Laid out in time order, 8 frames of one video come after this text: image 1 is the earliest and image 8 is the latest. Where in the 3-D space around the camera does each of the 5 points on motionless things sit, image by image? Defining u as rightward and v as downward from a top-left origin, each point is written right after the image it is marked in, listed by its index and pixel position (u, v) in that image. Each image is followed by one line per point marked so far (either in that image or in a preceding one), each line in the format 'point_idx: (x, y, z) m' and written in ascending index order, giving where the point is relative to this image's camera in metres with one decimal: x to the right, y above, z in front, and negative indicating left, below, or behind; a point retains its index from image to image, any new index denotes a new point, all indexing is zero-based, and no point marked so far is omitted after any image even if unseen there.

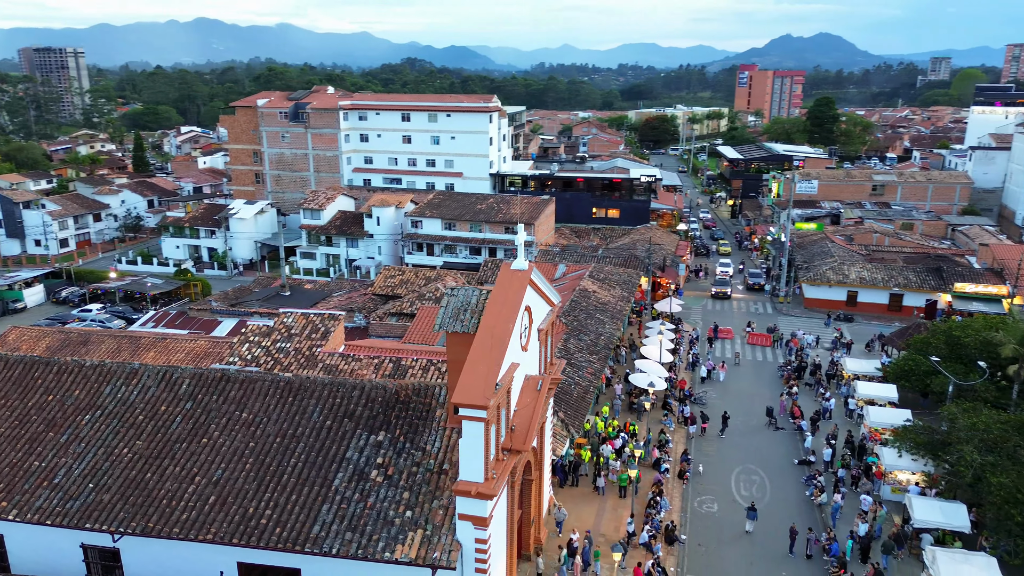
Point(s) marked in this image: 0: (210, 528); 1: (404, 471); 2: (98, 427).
0: (-5.4, -4.3, +13.2) m
1: (-2.0, -3.4, +13.8) m
2: (-8.5, -2.8, +15.2) m
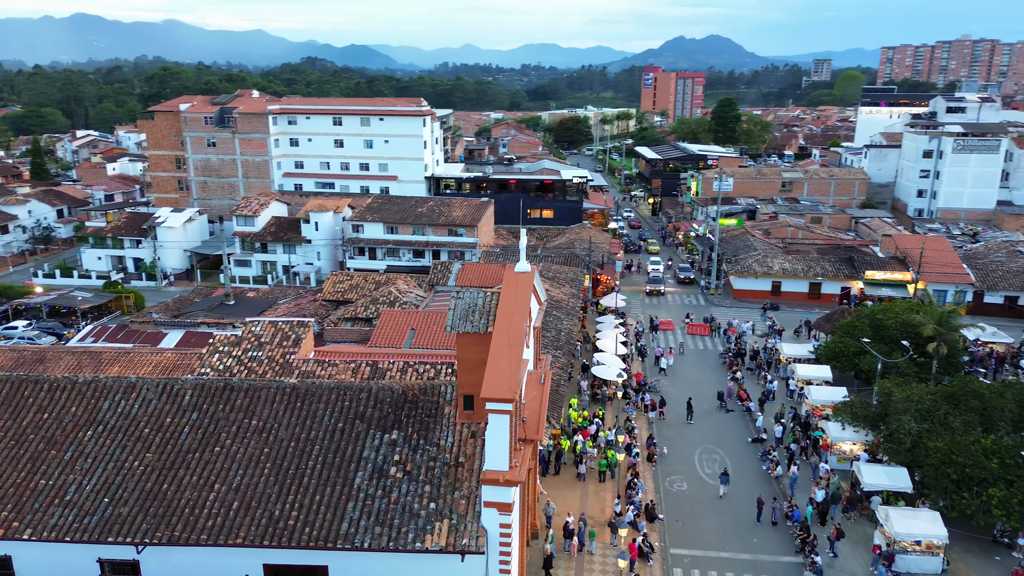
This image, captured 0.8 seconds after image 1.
0: (-5.0, -4.5, +13.5) m
1: (-1.8, -3.5, +14.5) m
2: (-8.4, -3.1, +15.2) m
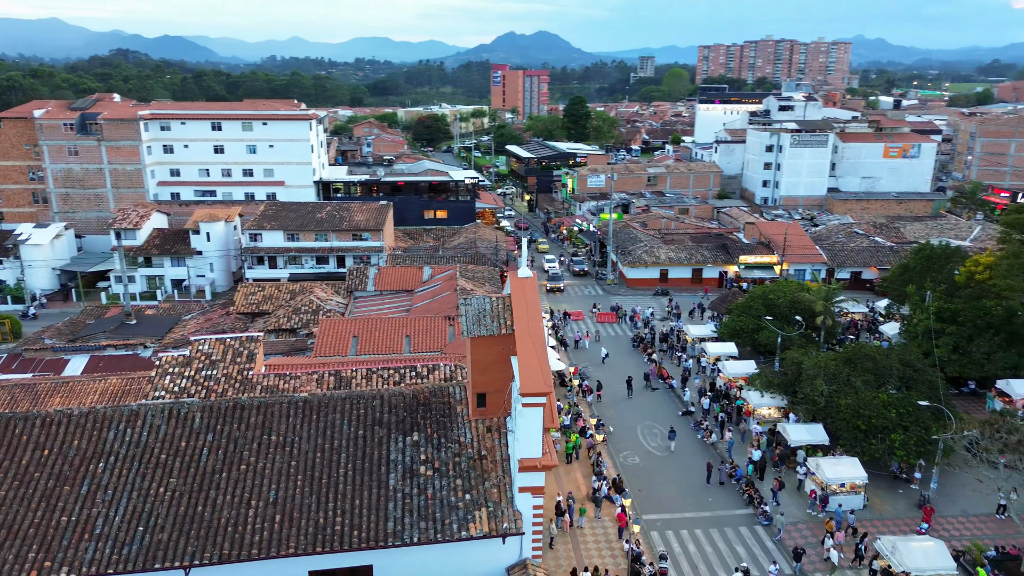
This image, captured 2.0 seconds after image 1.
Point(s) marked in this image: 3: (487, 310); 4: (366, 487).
0: (-4.3, -4.9, +14.0) m
1: (-1.4, -3.7, +15.6) m
2: (-7.9, -3.7, +14.9) m
3: (-0.5, -0.5, +16.4) m
4: (-3.0, -4.1, +15.0) m
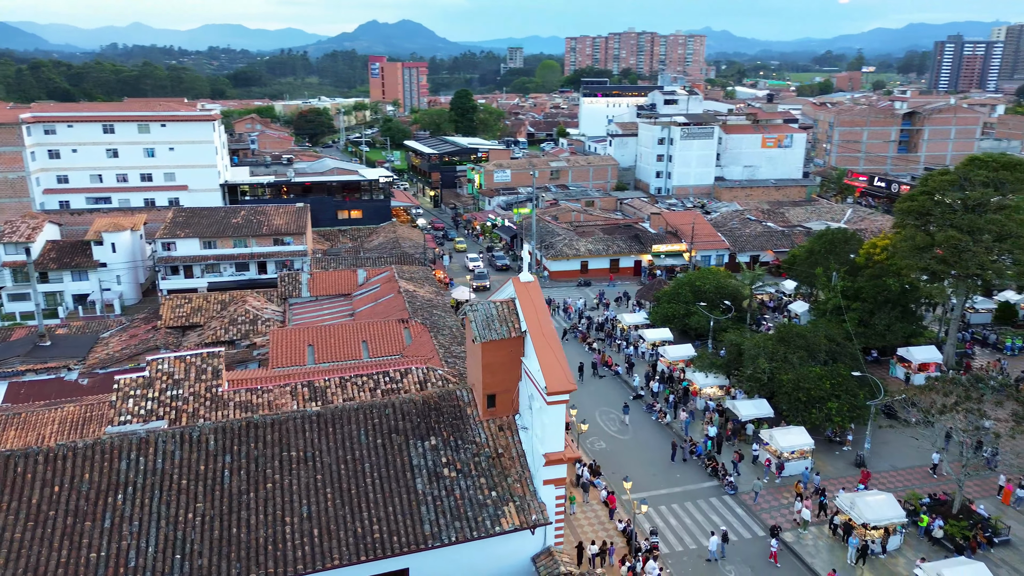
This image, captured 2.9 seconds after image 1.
0: (-3.5, -5.2, +14.3) m
1: (-1.0, -3.9, +16.3) m
2: (-7.3, -4.2, +14.5) m
3: (-0.4, -0.6, +17.2) m
4: (-2.4, -4.3, +15.5) m
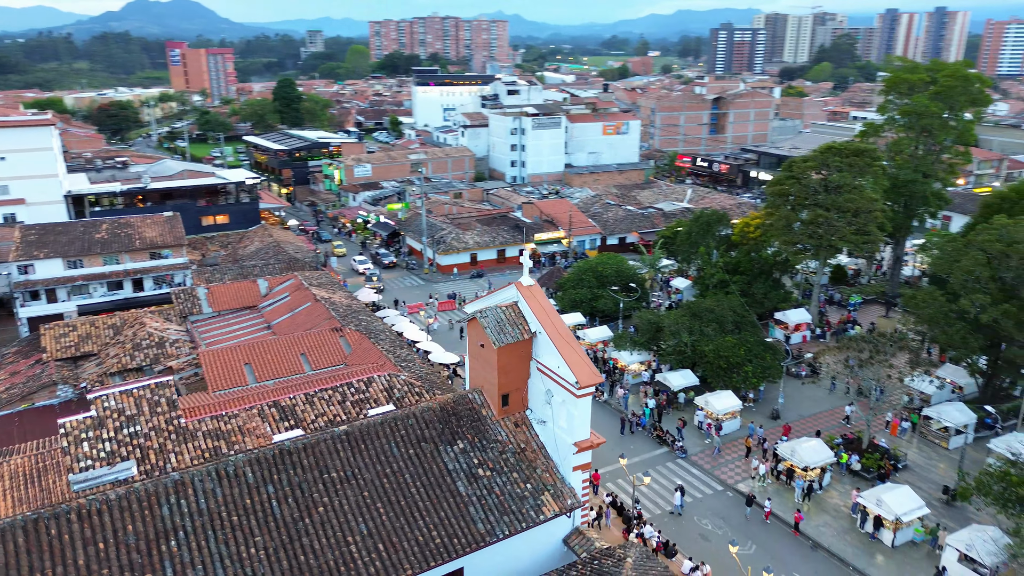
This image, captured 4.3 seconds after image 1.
0: (-2.2, -5.6, +14.7) m
1: (-0.3, -4.1, +17.3) m
2: (-6.0, -4.9, +14.0) m
3: (-0.2, -0.7, +18.2) m
4: (-1.5, -4.7, +16.1) m
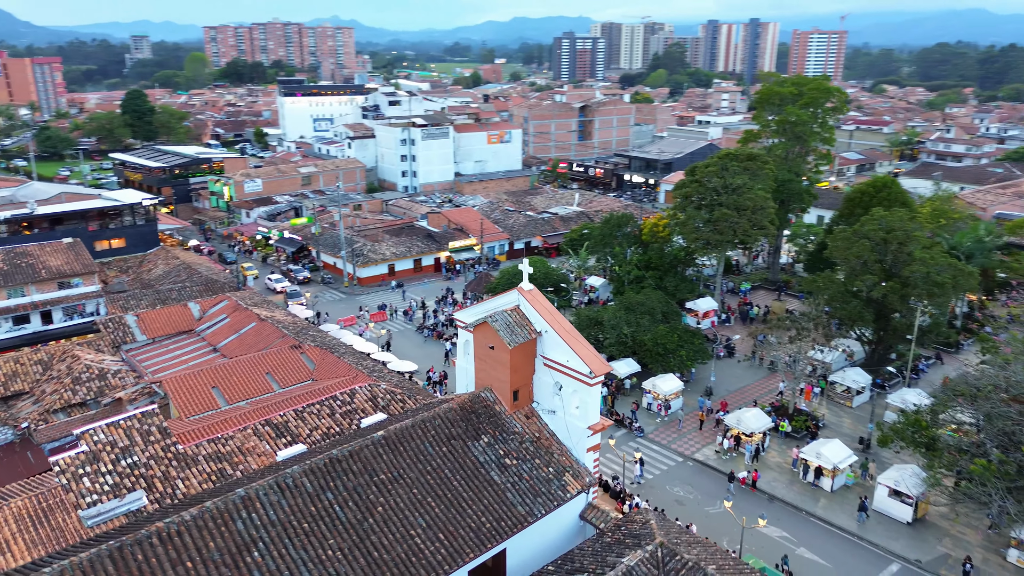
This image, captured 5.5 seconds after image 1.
0: (-1.0, -5.8, +16.2) m
1: (+0.2, -4.2, +19.1) m
2: (-4.7, -5.3, +14.8) m
3: (-0.1, -0.9, +20.0) m
4: (-0.7, -4.8, +17.7) m
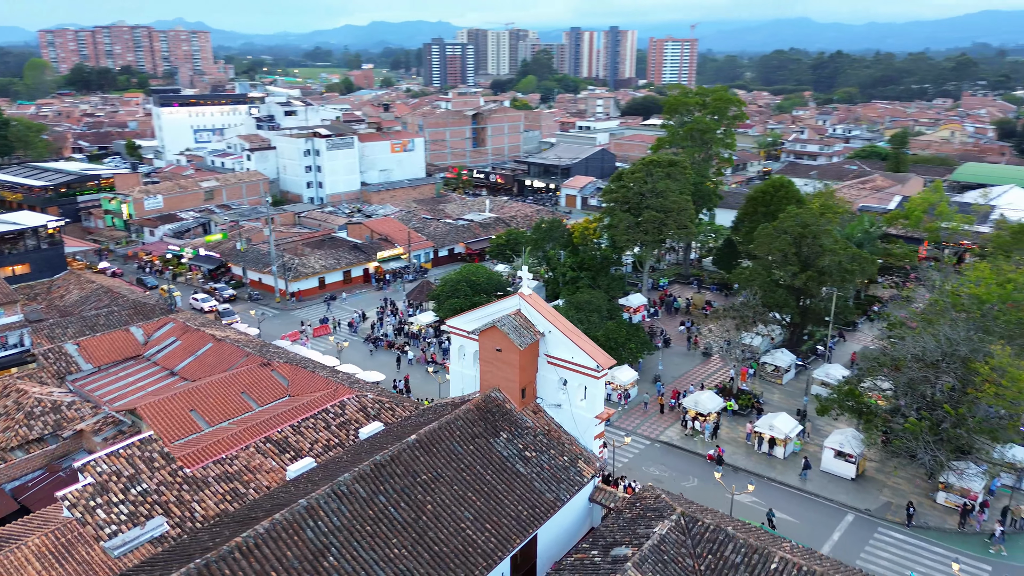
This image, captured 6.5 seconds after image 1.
0: (0.0, -6.0, +17.5) m
1: (+0.7, -4.3, +20.6) m
2: (-3.4, -5.7, +15.5) m
3: (+0.1, -1.1, +21.4) m
4: (0.0, -5.0, +19.1) m
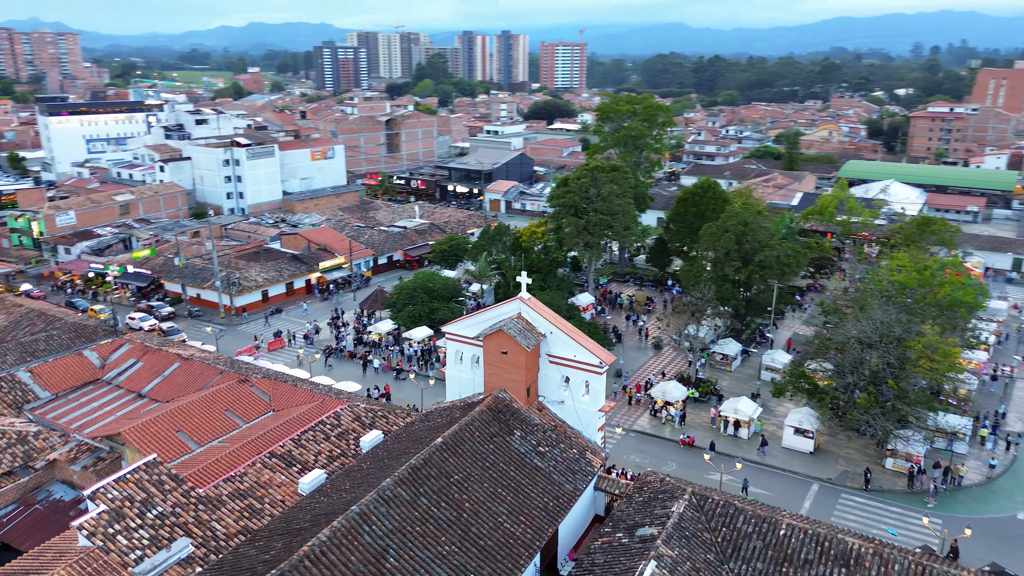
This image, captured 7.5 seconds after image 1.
0: (+0.8, -6.1, +18.7) m
1: (+1.0, -4.4, +21.8) m
2: (-2.3, -5.9, +16.2) m
3: (+0.2, -1.2, +22.5) m
4: (+0.6, -5.1, +20.2) m
